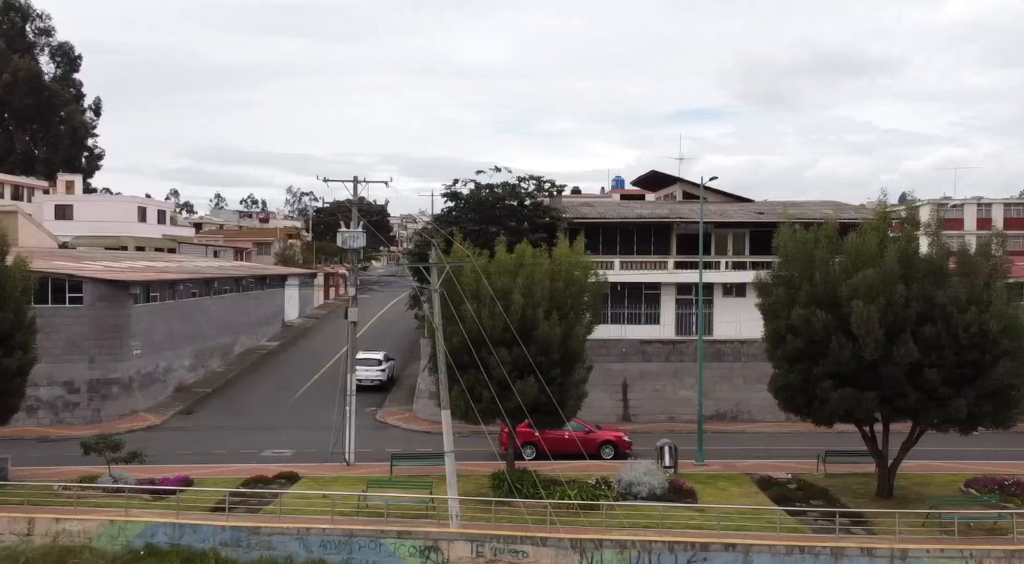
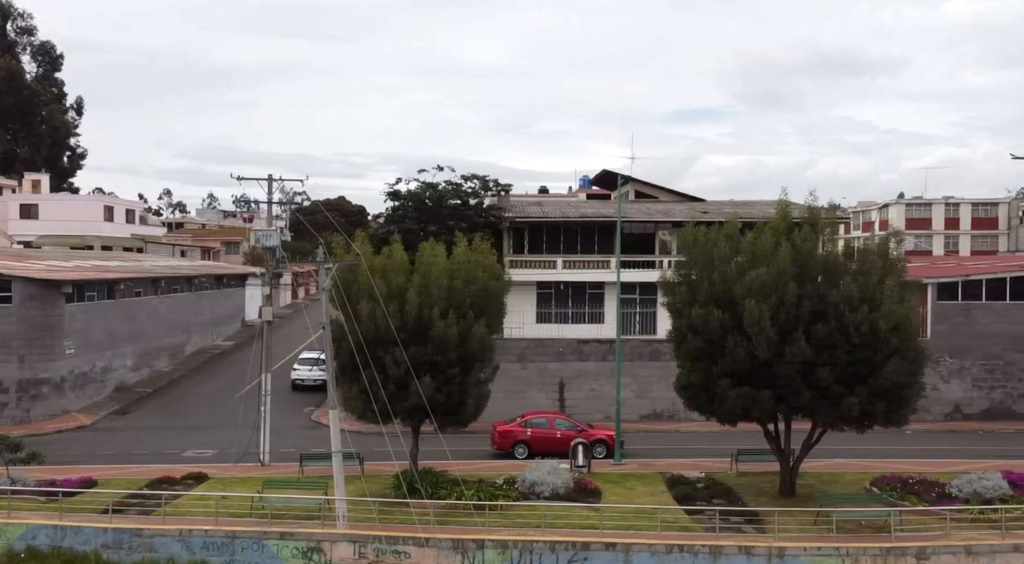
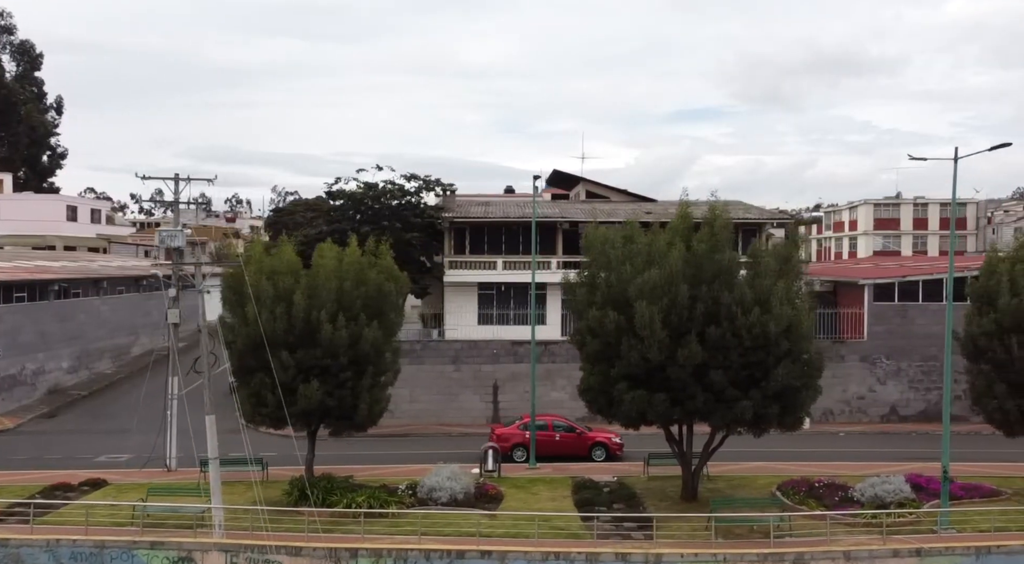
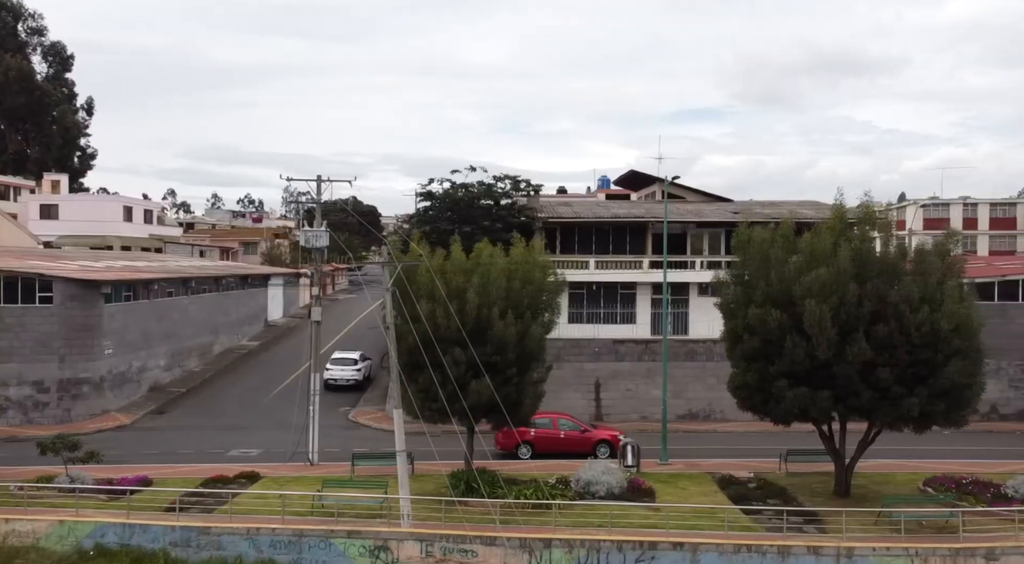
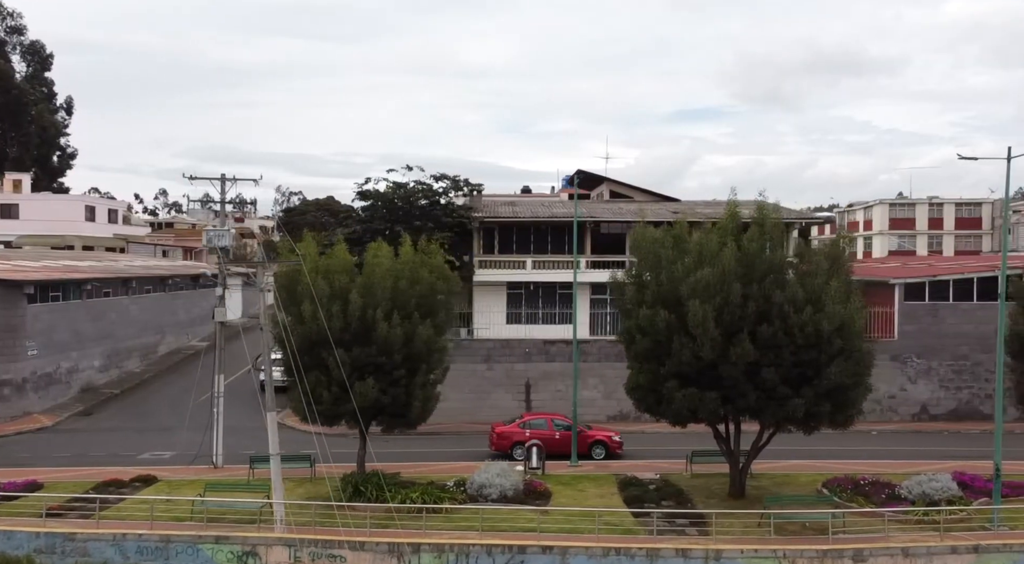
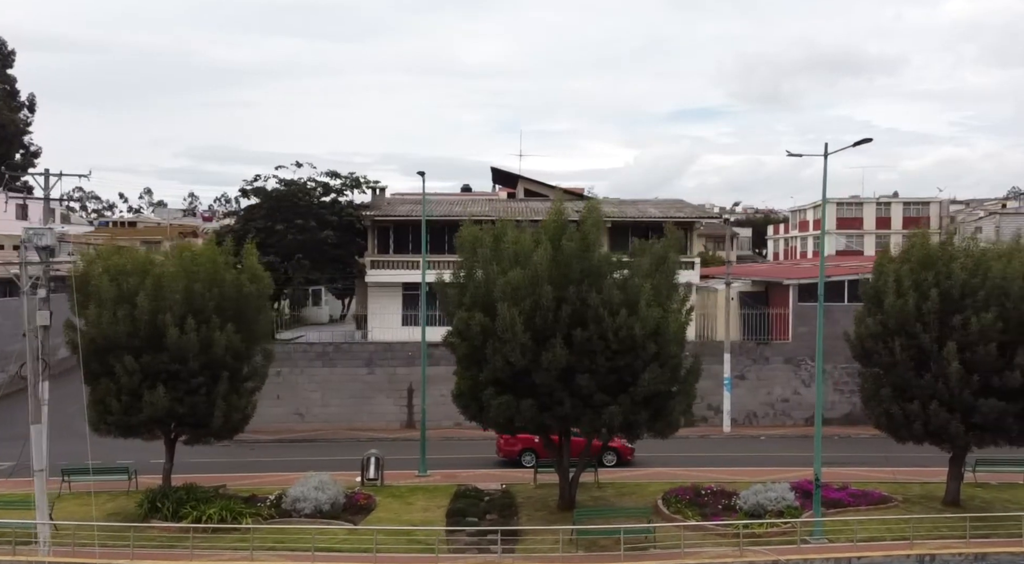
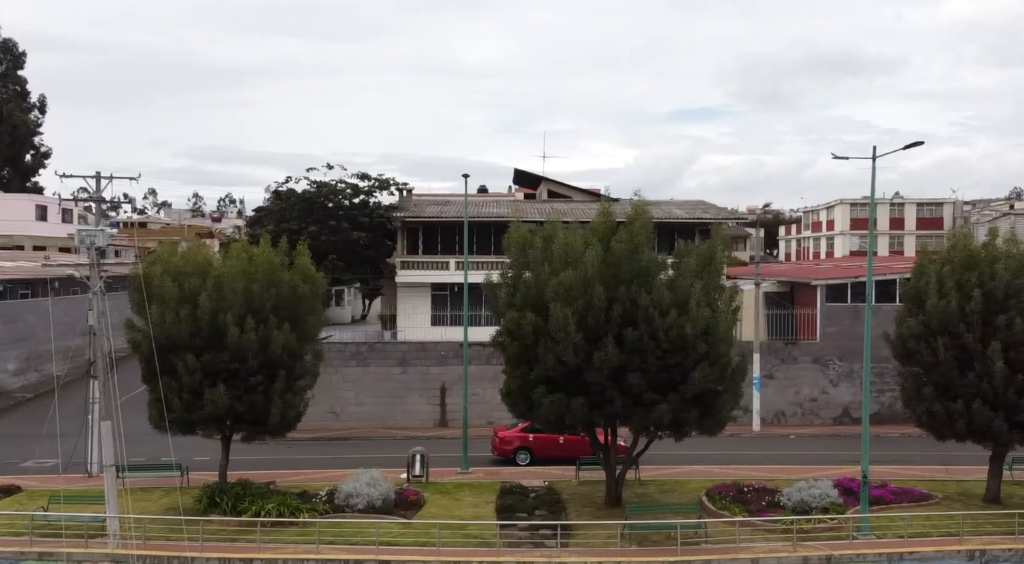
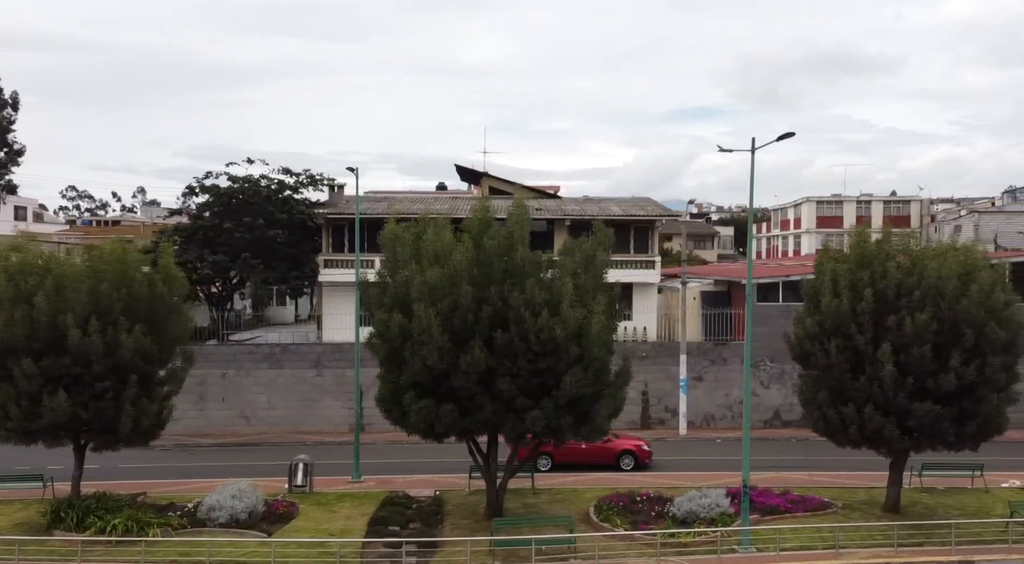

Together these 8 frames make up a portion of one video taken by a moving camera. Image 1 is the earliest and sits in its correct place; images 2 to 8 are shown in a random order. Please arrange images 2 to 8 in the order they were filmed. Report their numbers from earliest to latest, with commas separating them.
4, 2, 5, 3, 7, 6, 8
